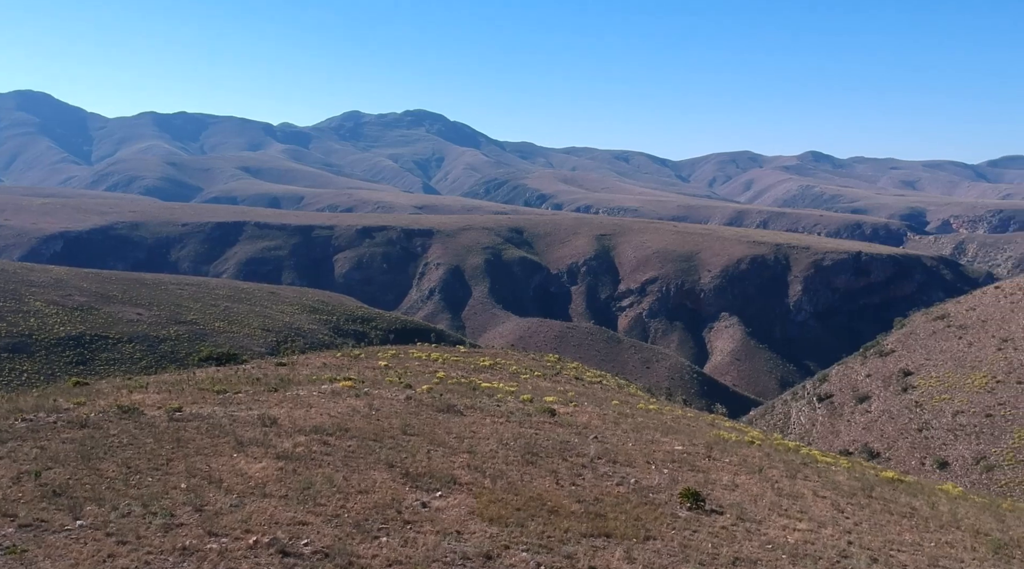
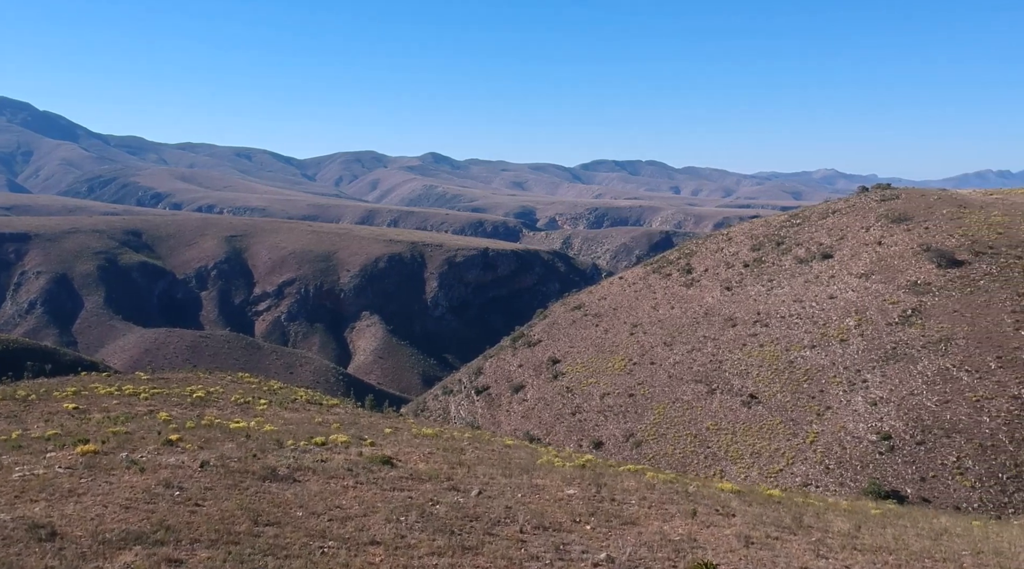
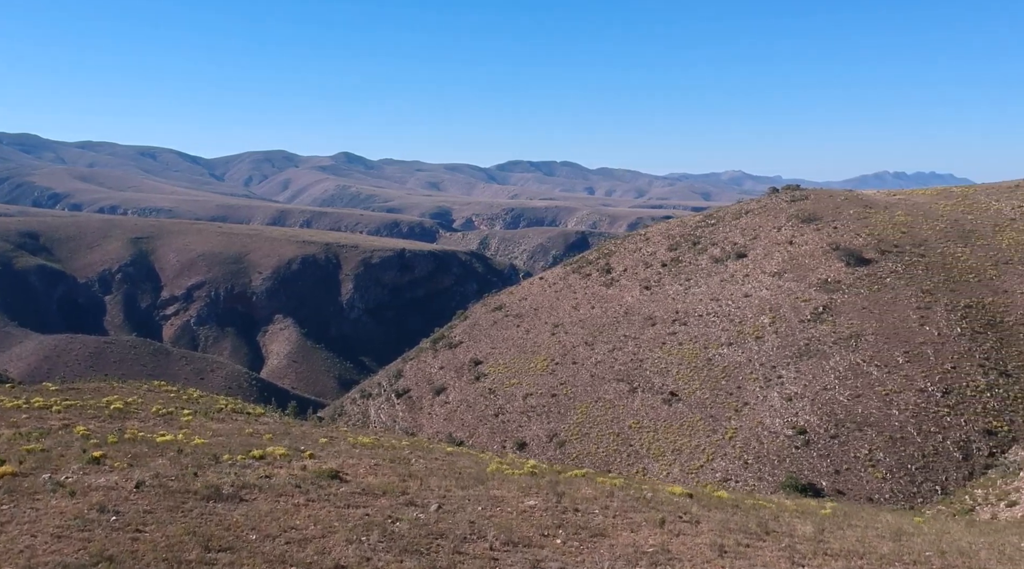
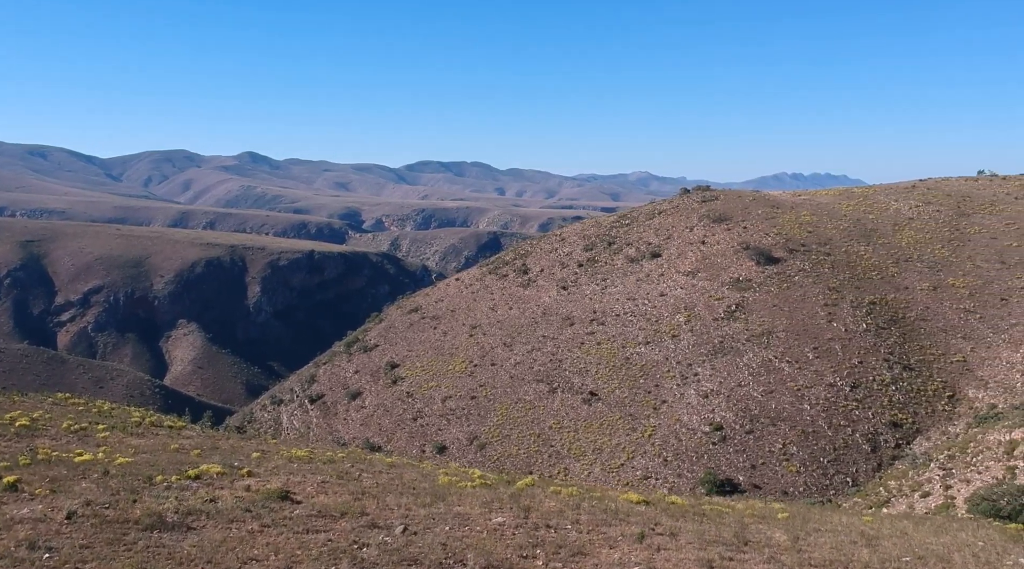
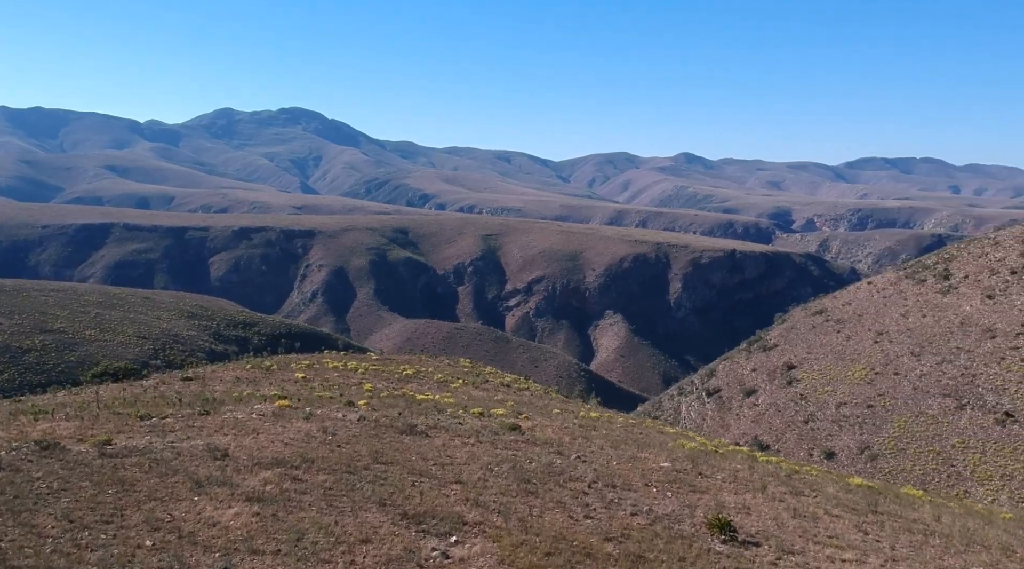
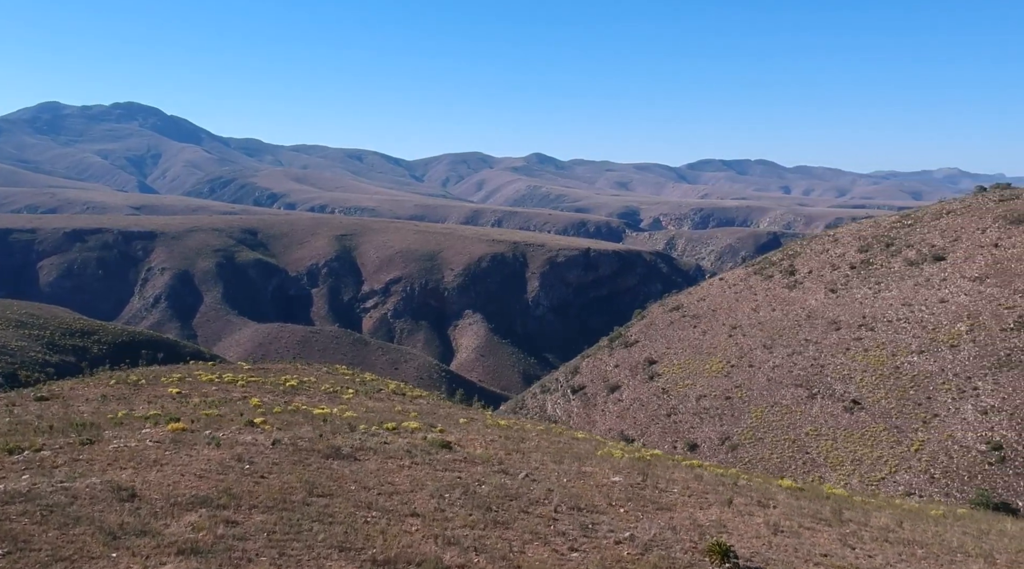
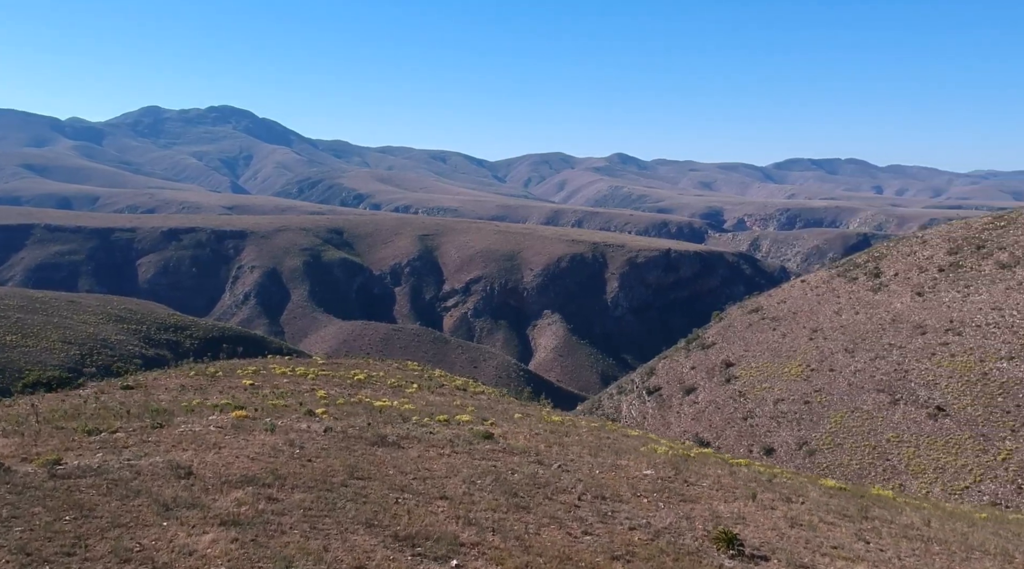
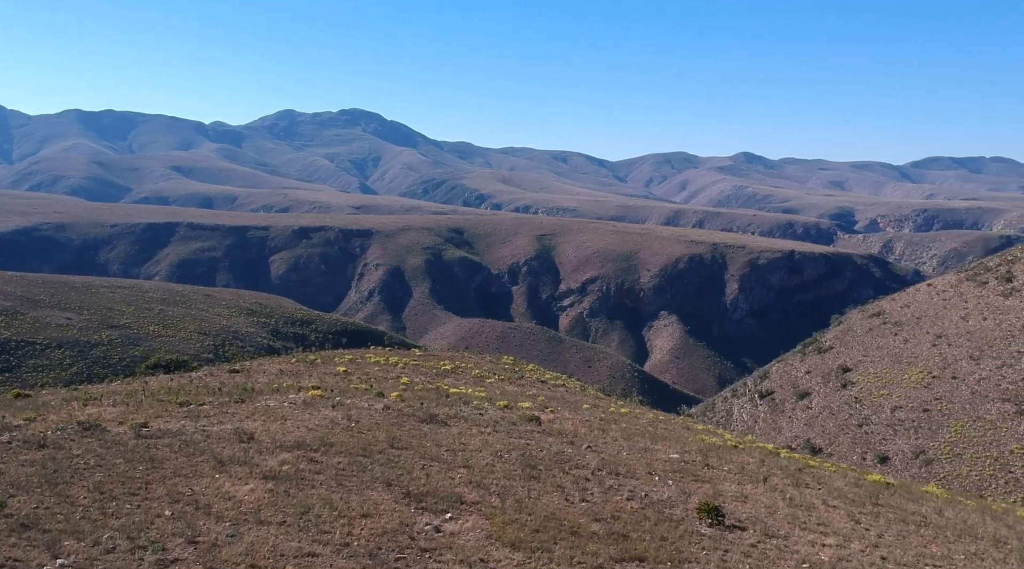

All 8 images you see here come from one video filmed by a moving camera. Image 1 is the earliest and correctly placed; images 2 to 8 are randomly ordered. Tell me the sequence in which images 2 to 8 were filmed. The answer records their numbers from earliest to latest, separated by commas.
8, 5, 7, 6, 2, 3, 4
